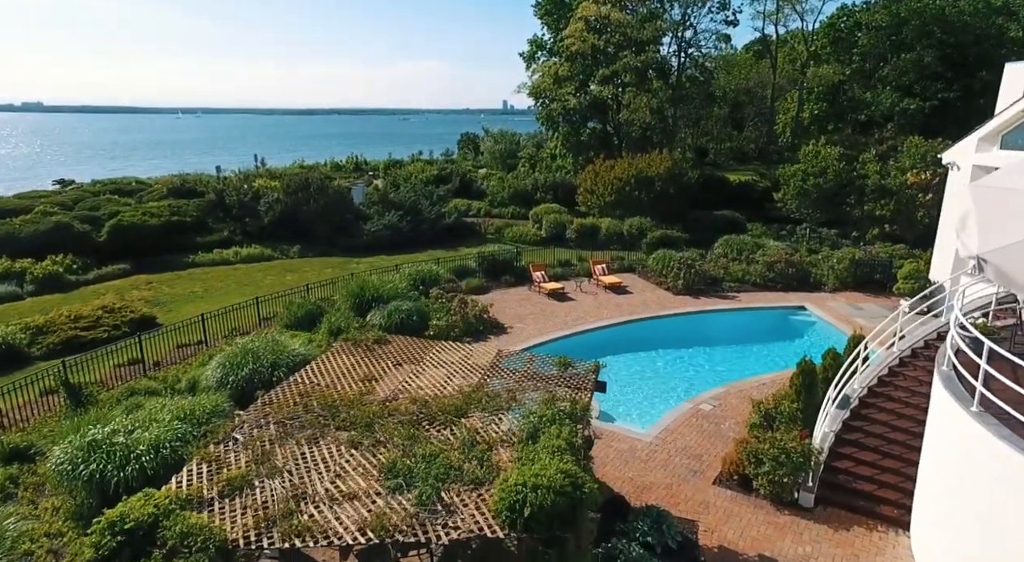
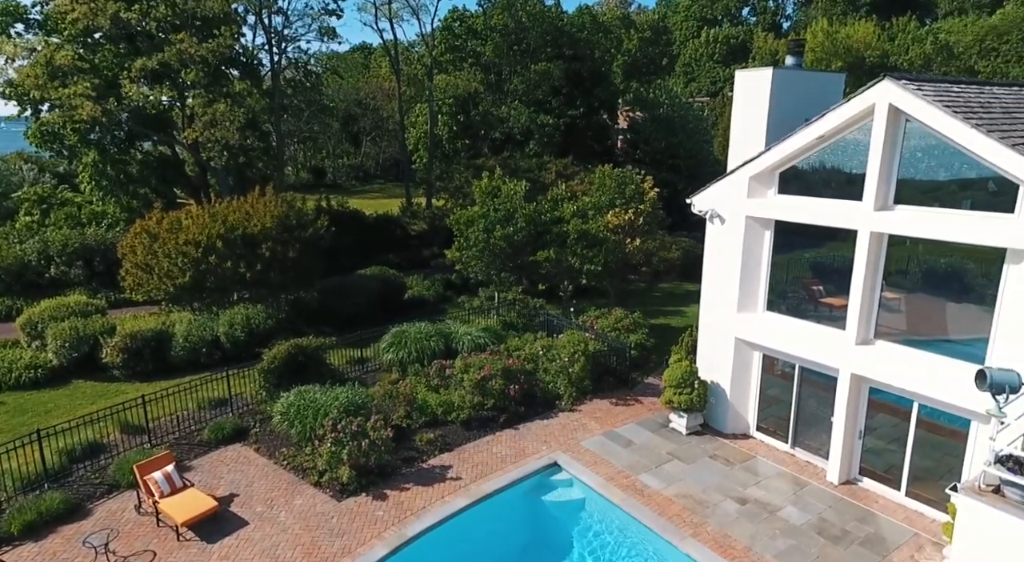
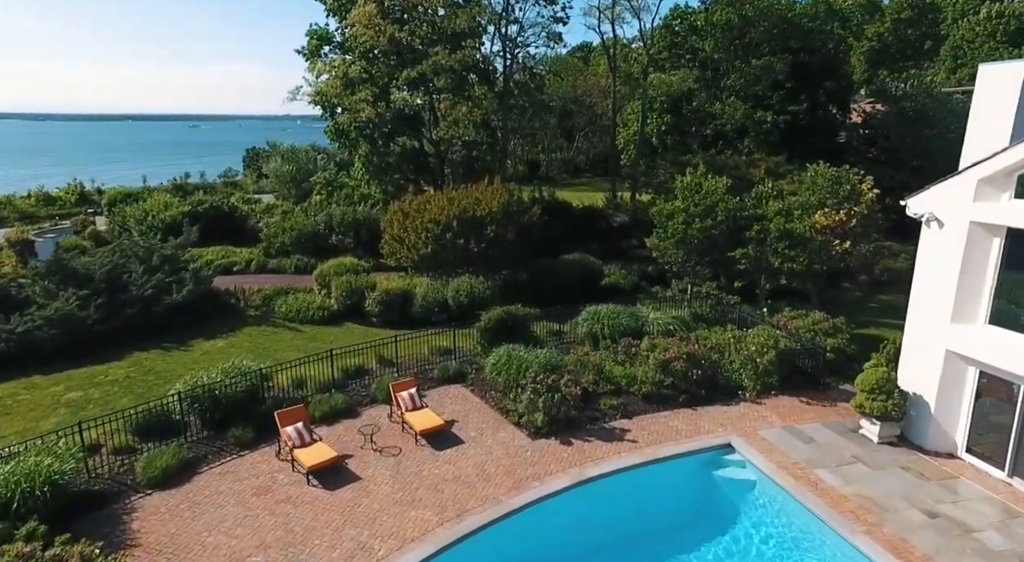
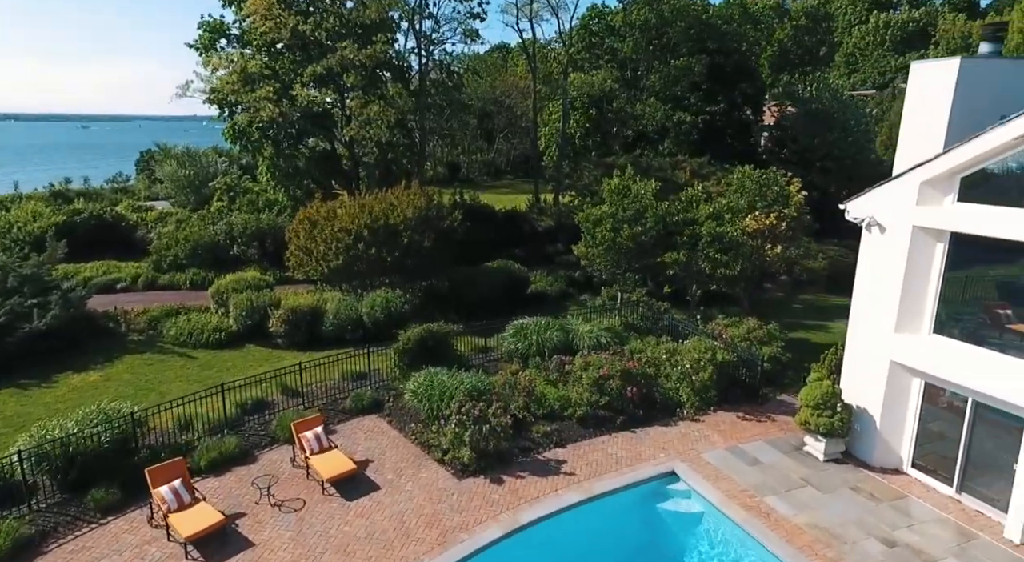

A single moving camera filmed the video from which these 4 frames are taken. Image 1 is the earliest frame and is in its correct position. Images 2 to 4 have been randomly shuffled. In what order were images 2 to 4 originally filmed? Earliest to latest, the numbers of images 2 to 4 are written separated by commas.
3, 4, 2
